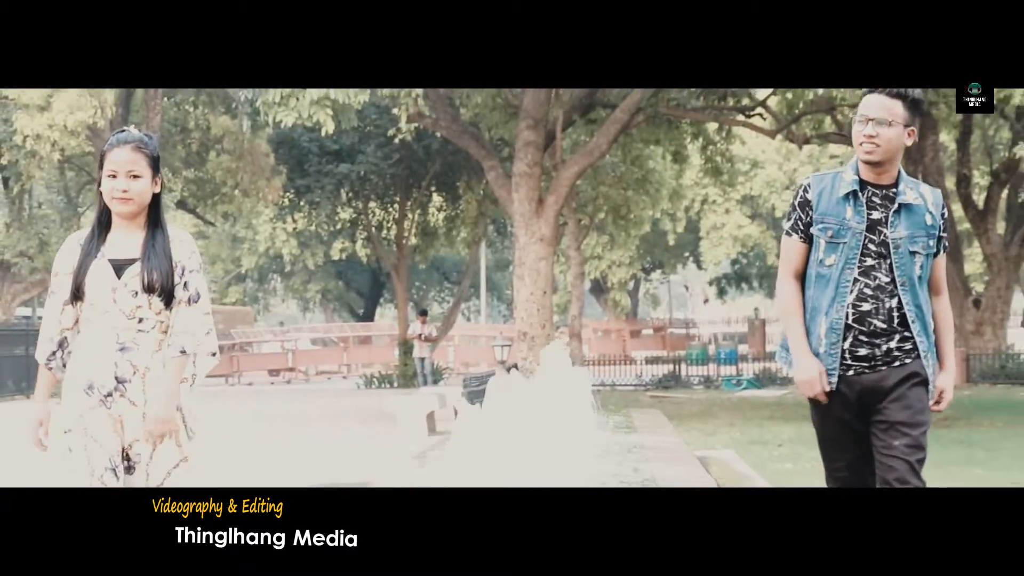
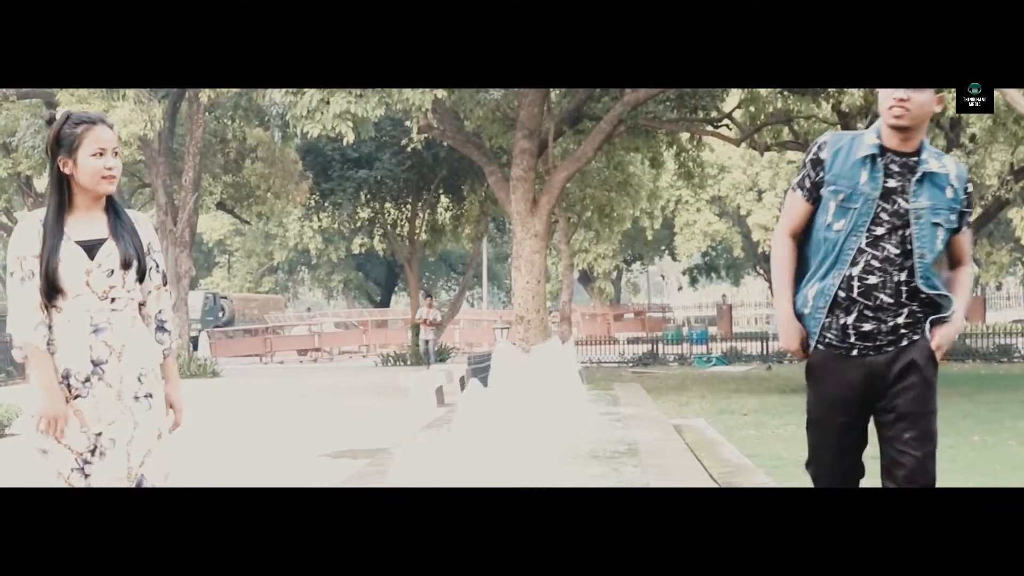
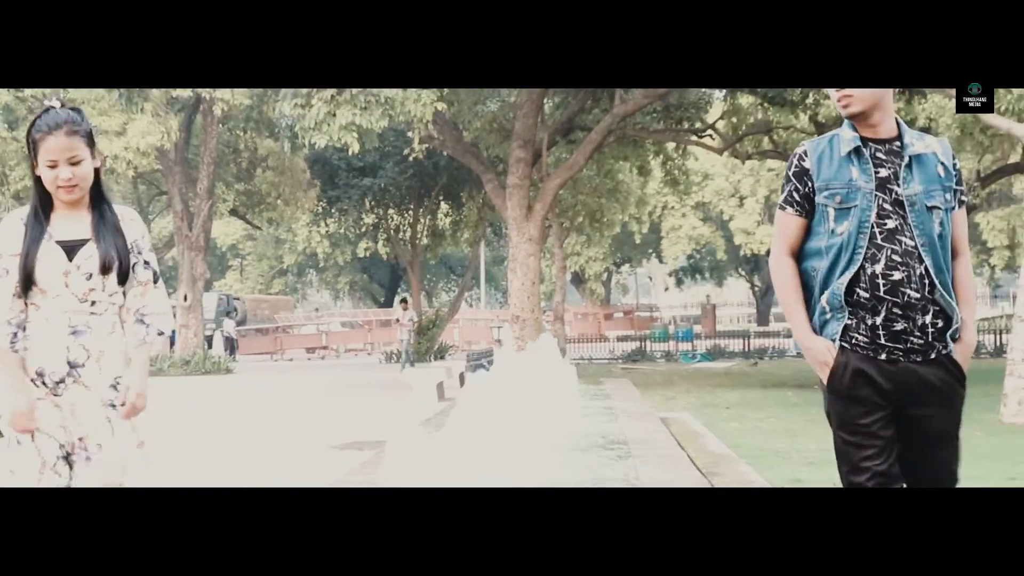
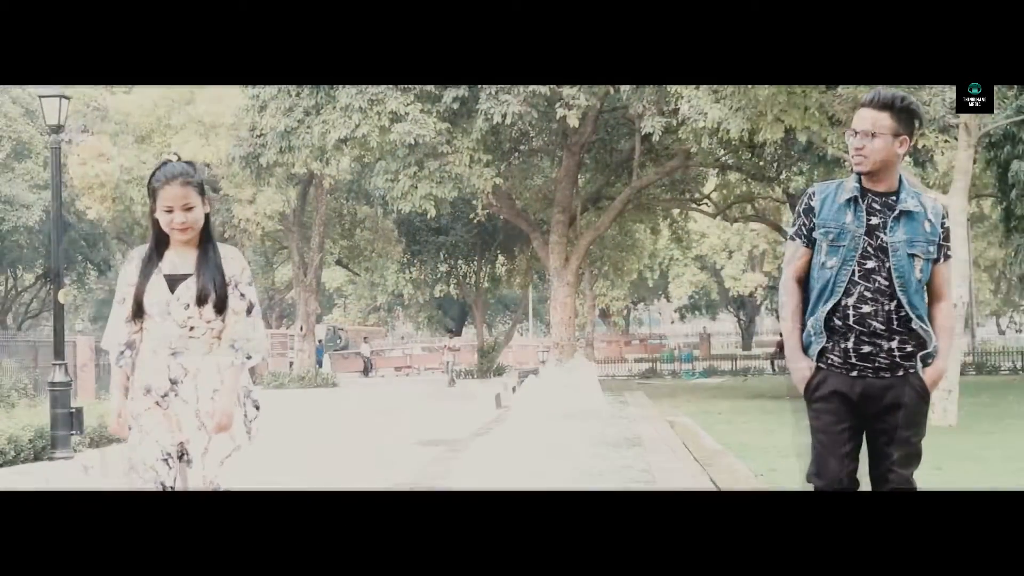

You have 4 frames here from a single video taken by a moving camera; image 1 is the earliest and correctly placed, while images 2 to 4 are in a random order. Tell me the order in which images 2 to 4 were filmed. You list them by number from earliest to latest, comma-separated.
2, 3, 4
